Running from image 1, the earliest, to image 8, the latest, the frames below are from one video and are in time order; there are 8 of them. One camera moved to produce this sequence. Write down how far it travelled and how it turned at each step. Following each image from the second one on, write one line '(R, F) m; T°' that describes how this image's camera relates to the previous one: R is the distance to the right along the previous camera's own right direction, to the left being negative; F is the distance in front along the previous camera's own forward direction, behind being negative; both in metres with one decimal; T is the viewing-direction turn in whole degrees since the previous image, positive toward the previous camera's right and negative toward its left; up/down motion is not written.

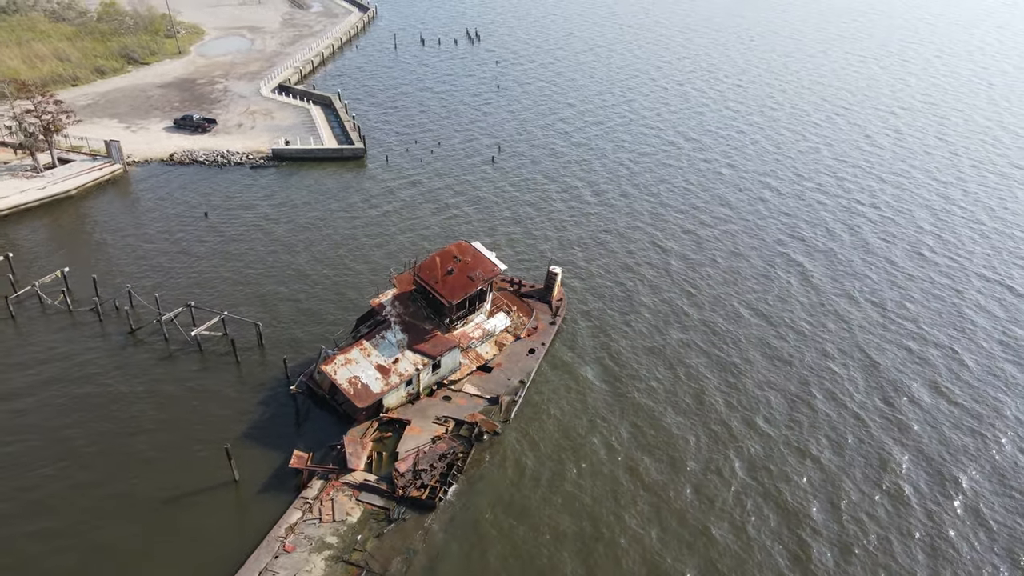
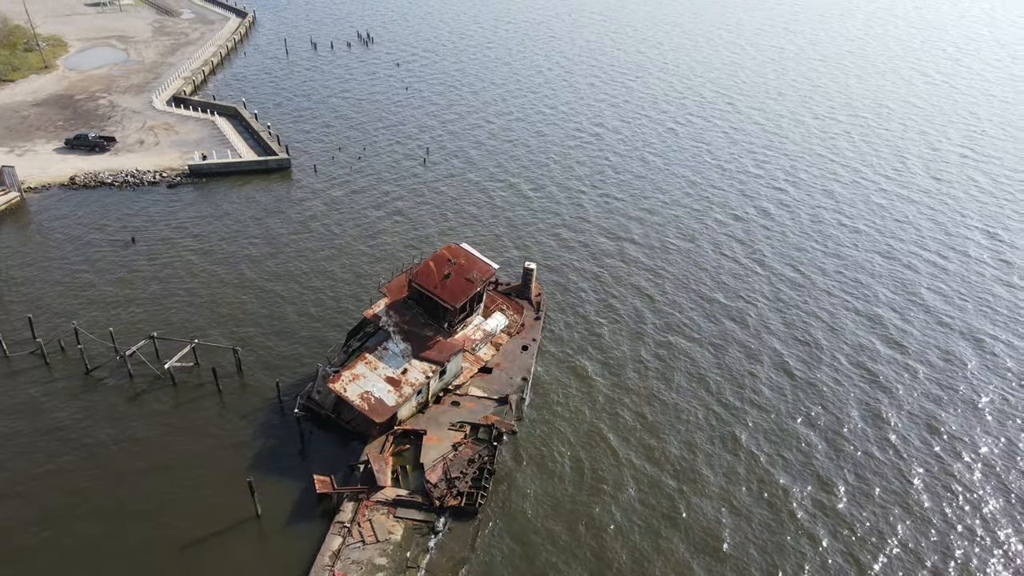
(-5.9, +0.5) m; +9°
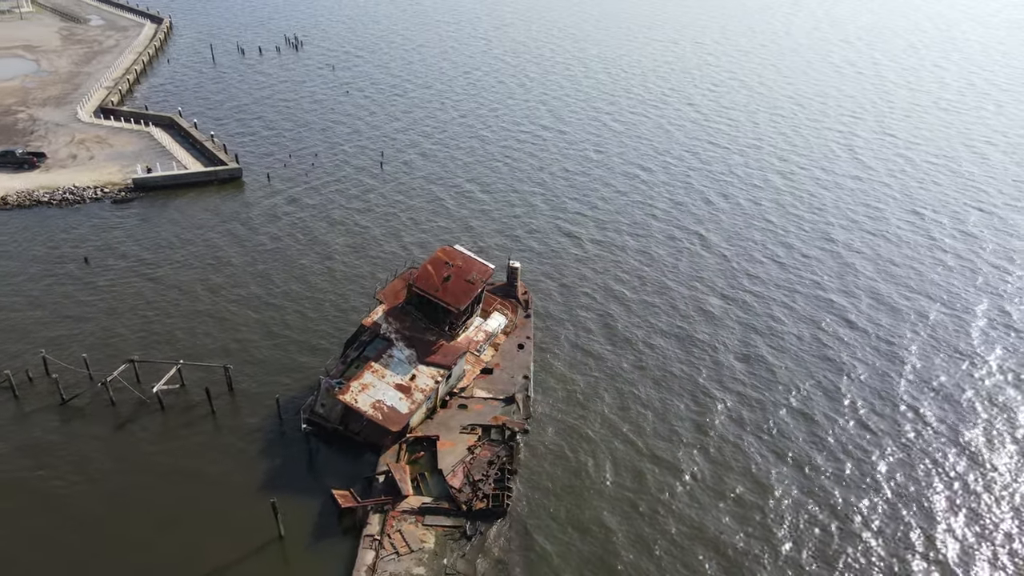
(-3.9, +0.2) m; +6°
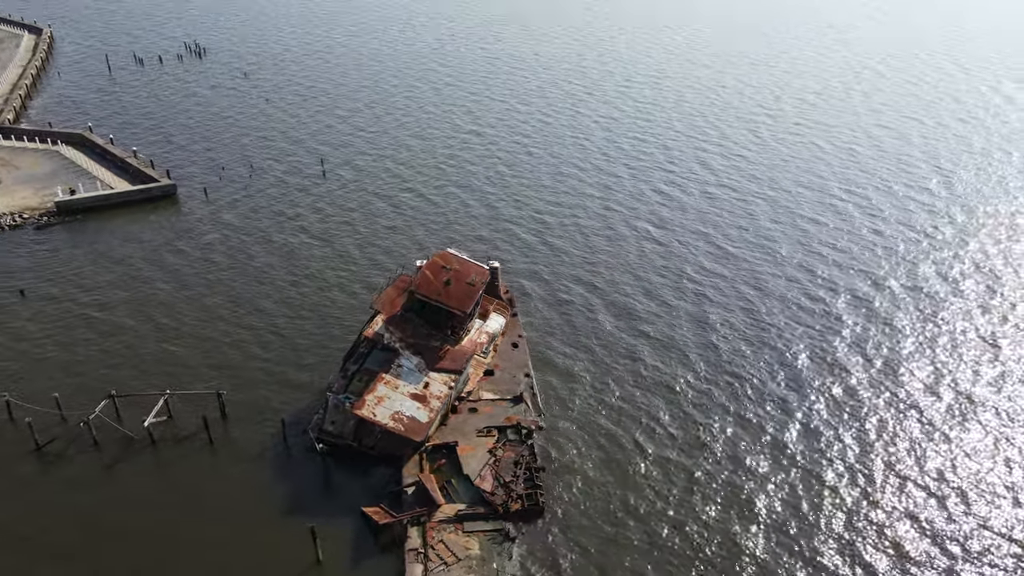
(-5.0, +0.3) m; +8°
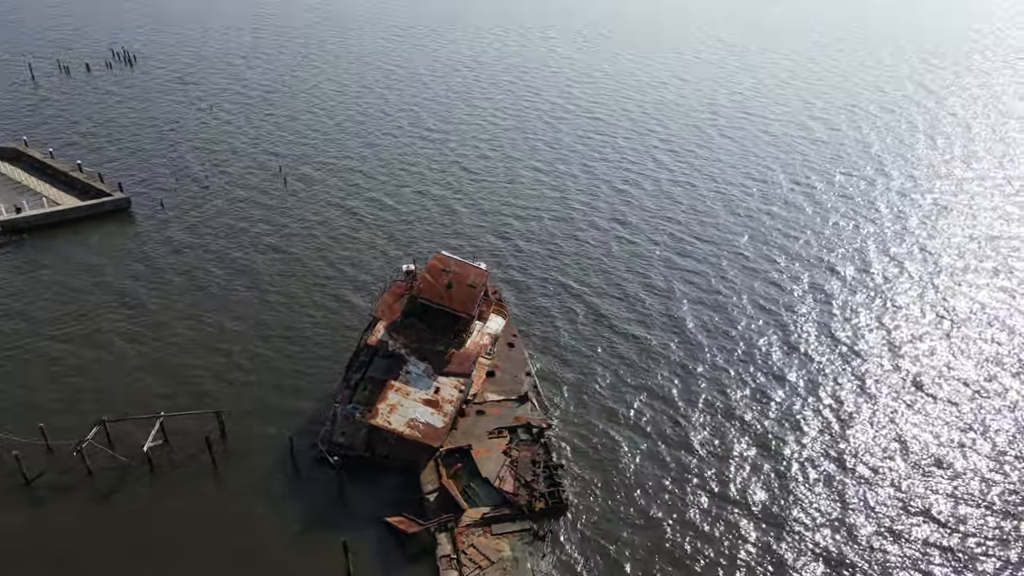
(-3.3, +0.2) m; +5°
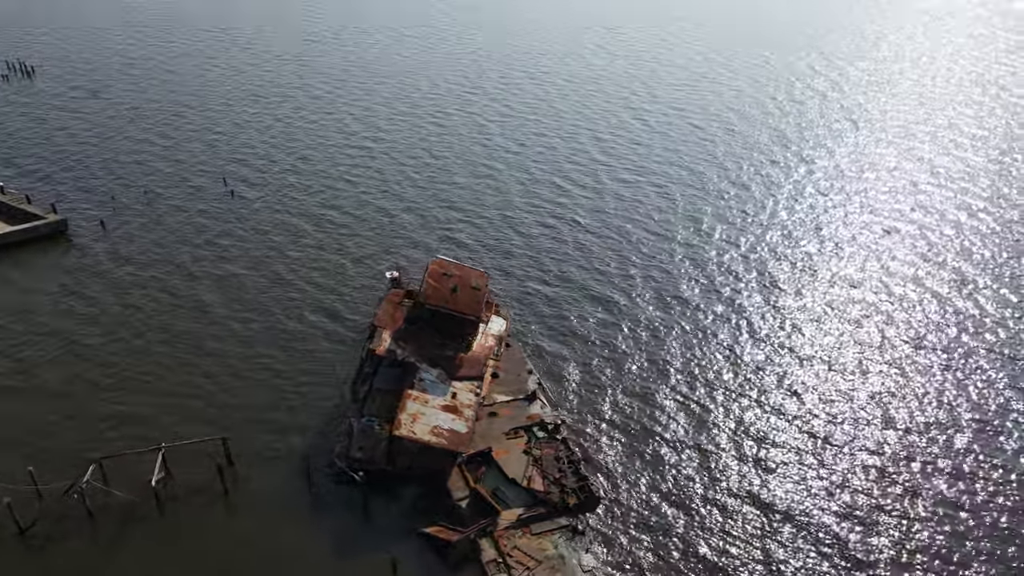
(-4.4, +0.3) m; +7°
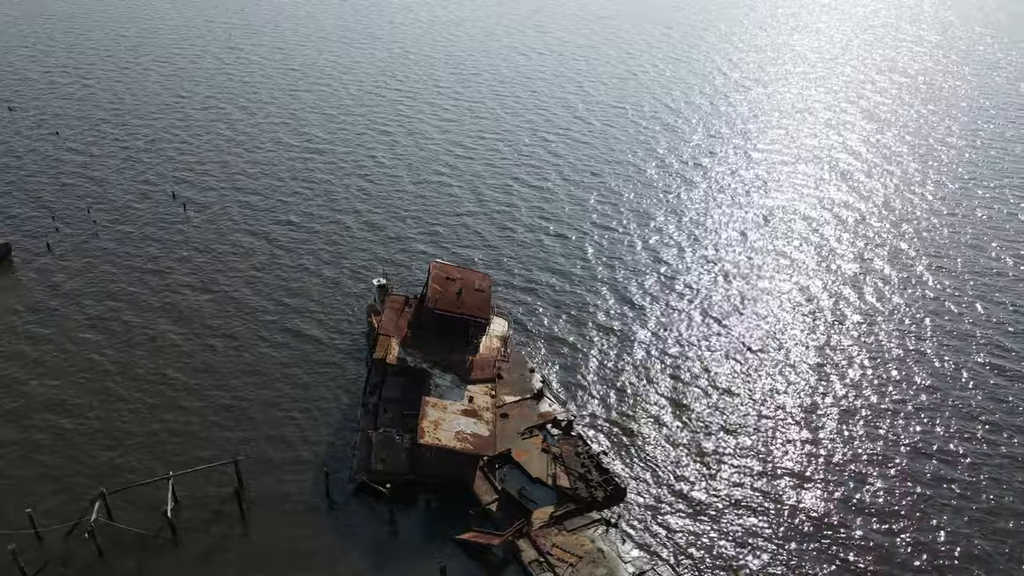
(-3.9, +0.2) m; +6°
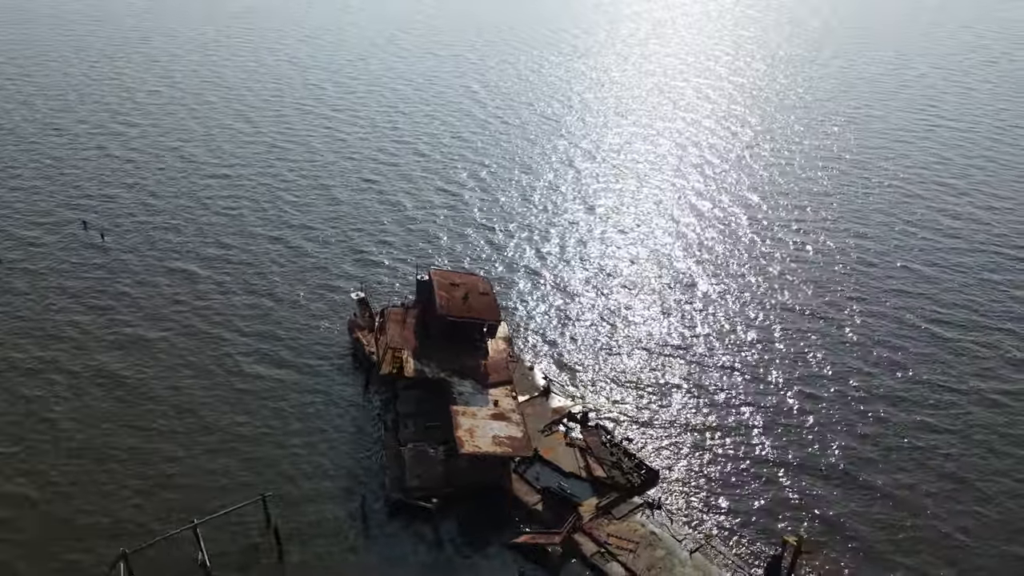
(-6.0, +0.5) m; +10°
